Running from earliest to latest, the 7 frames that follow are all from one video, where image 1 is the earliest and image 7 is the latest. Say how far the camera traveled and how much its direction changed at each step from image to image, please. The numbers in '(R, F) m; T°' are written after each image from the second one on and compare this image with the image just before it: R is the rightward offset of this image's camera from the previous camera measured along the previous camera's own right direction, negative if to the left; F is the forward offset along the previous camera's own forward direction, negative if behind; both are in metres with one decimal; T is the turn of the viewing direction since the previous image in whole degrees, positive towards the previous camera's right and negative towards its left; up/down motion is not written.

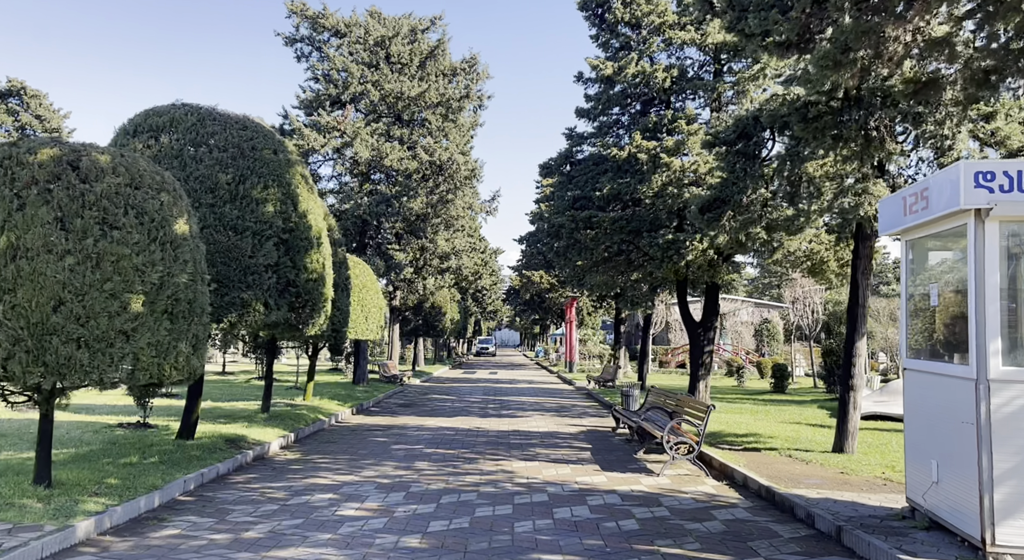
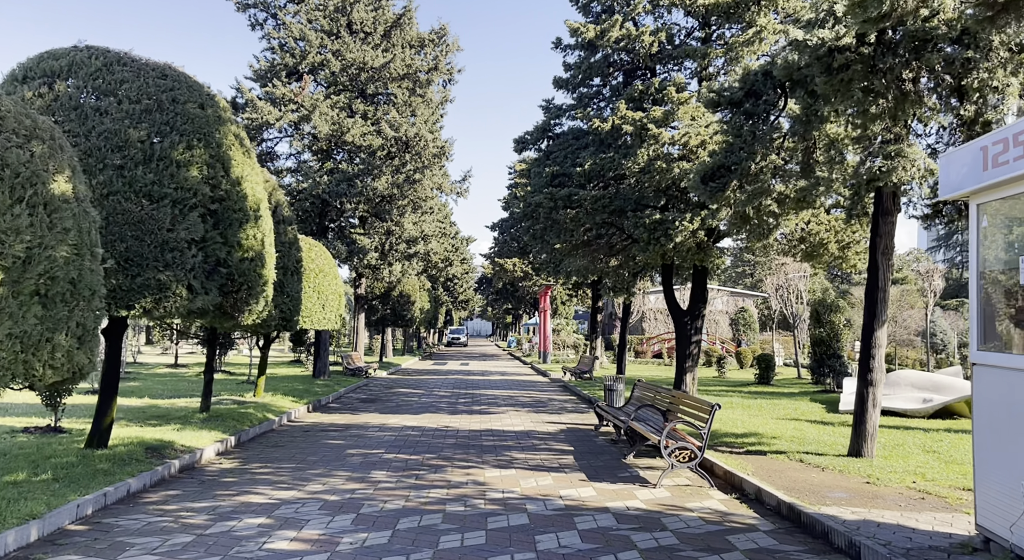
(0.0, +1.5) m; +2°
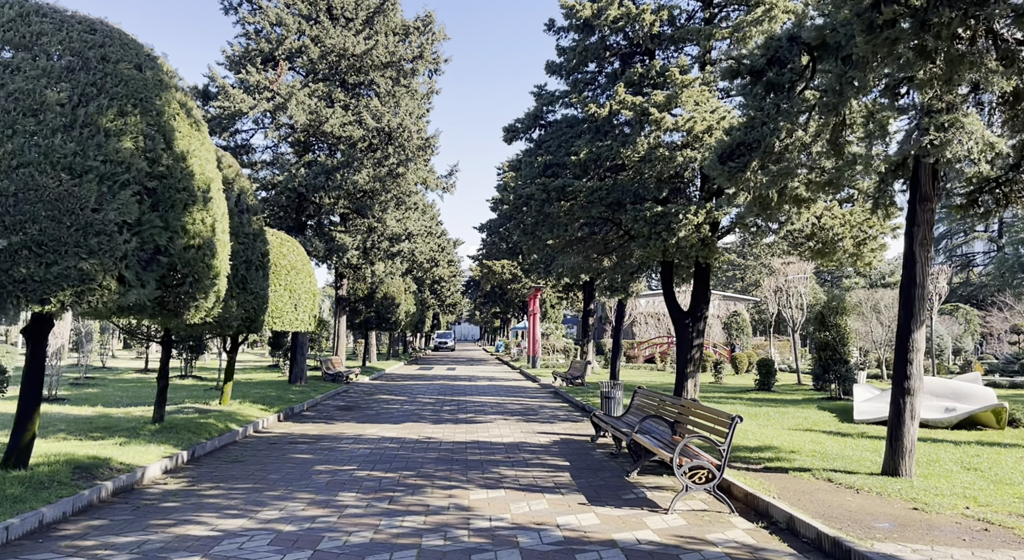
(0.0, +1.2) m; +1°
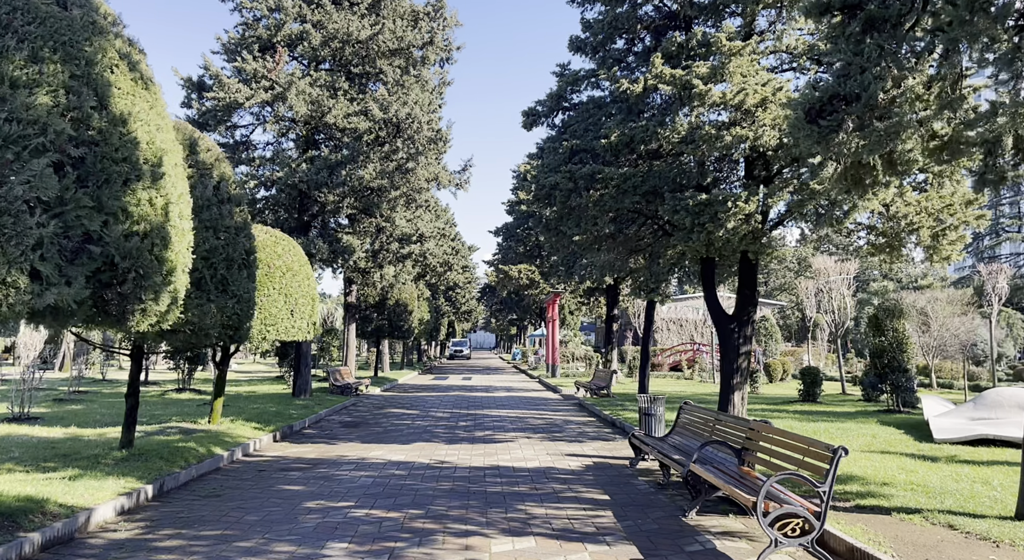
(-0.1, +1.8) m; -1°
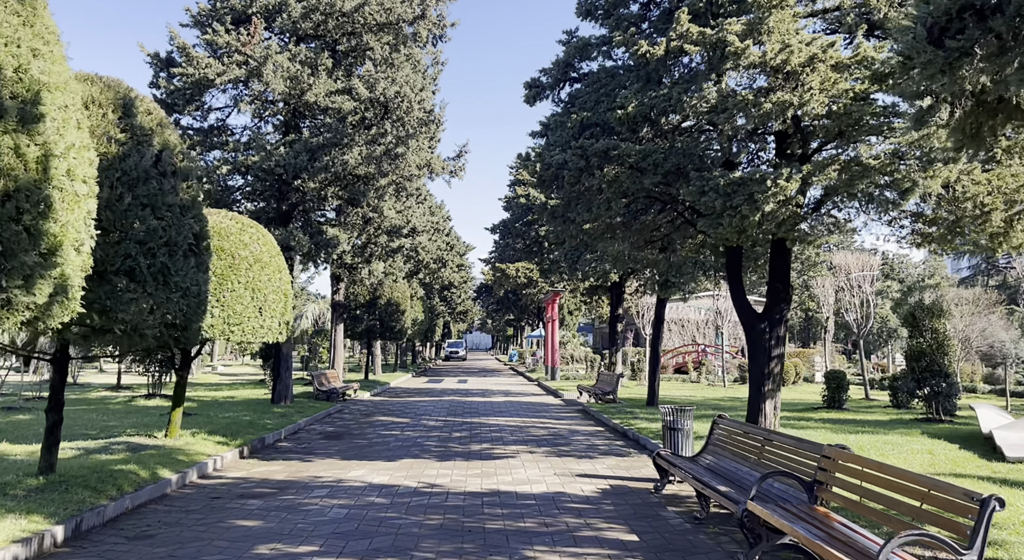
(-0.1, +1.8) m; 0°
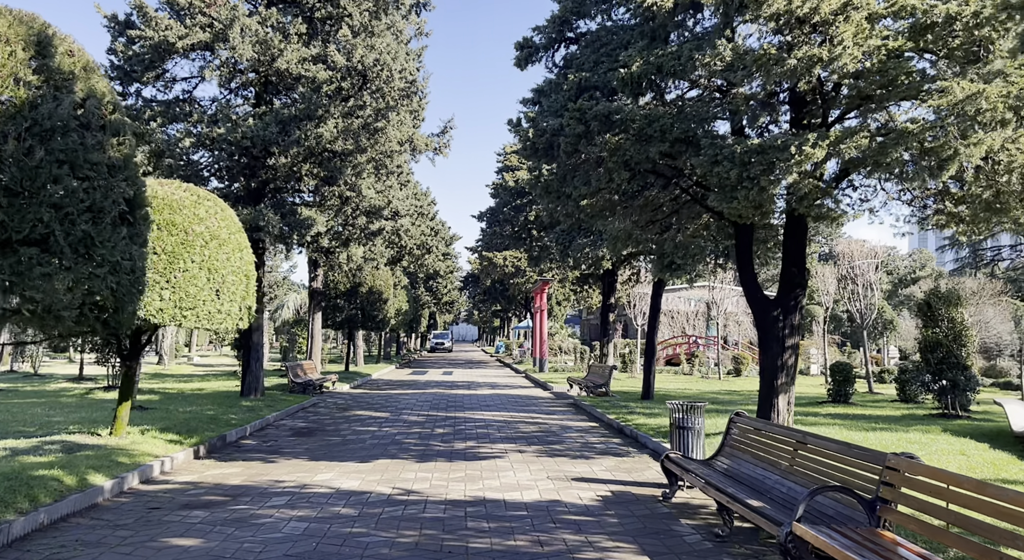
(0.0, +1.2) m; +1°
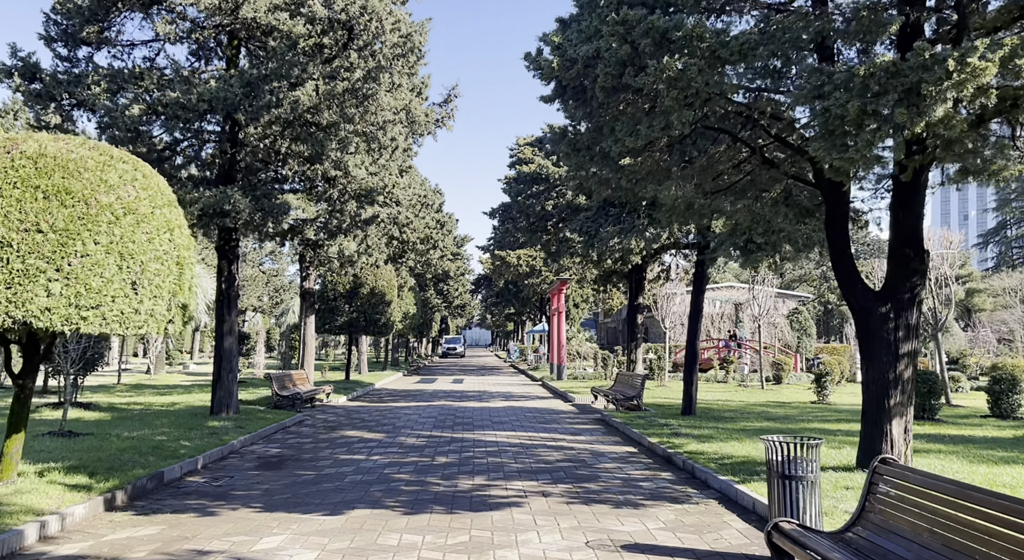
(-0.1, +2.9) m; -1°
